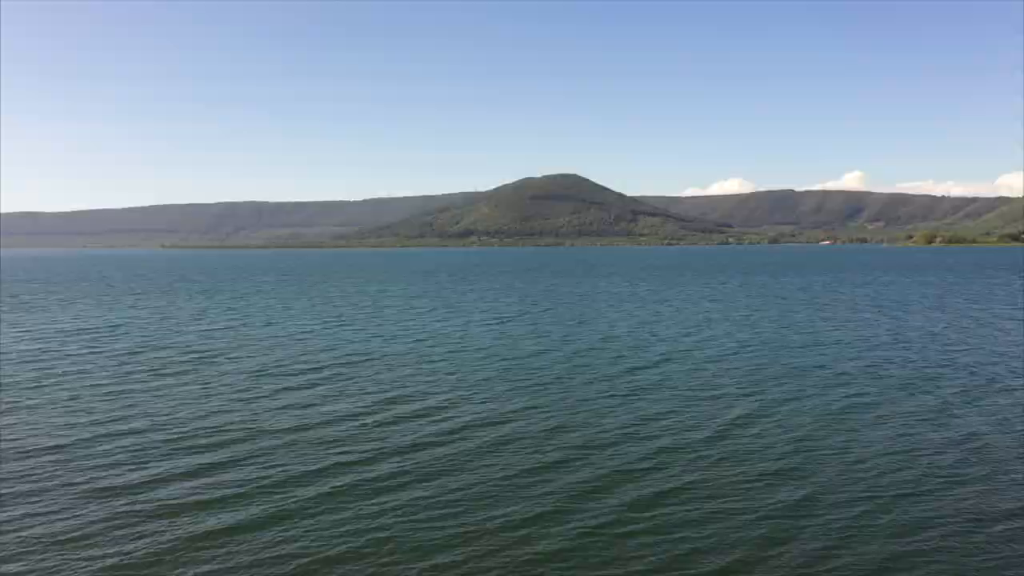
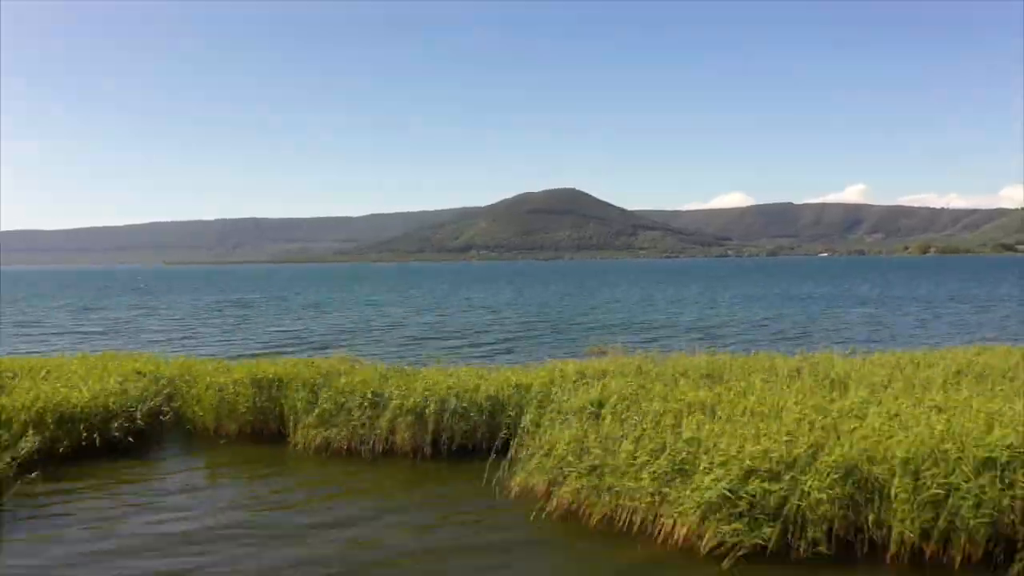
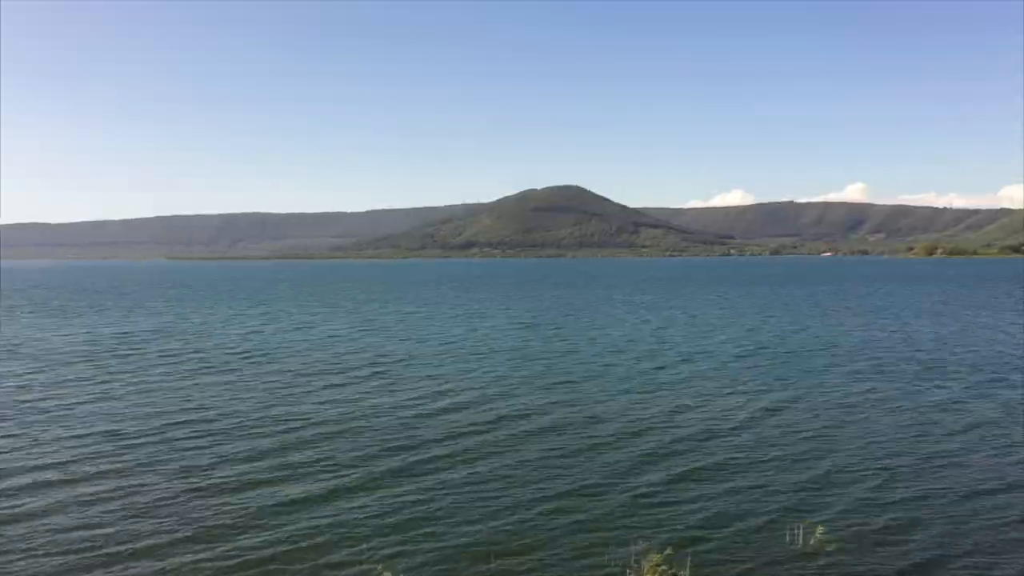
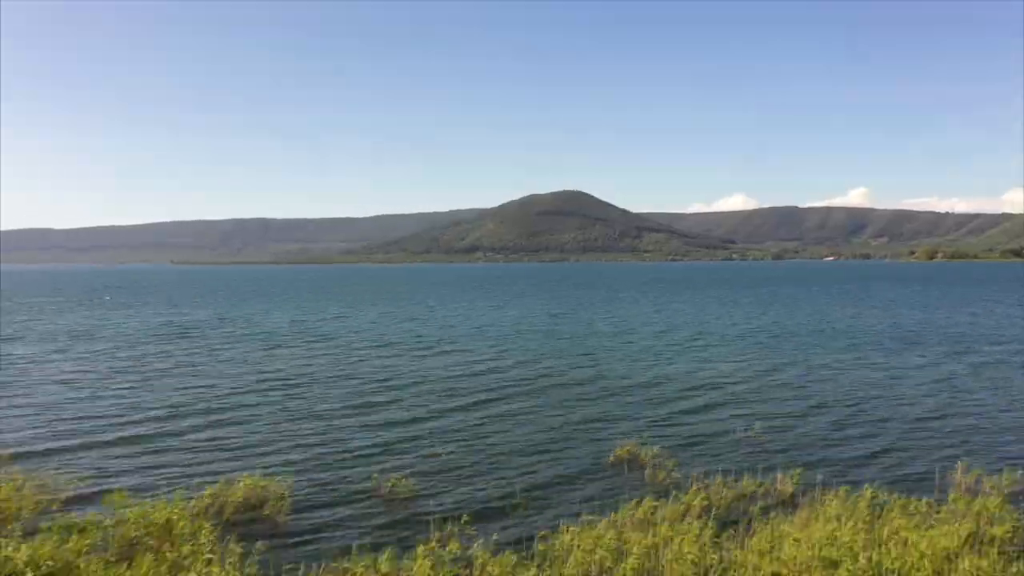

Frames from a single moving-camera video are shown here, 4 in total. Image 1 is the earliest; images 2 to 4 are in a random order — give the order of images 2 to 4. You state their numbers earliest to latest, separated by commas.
3, 4, 2
